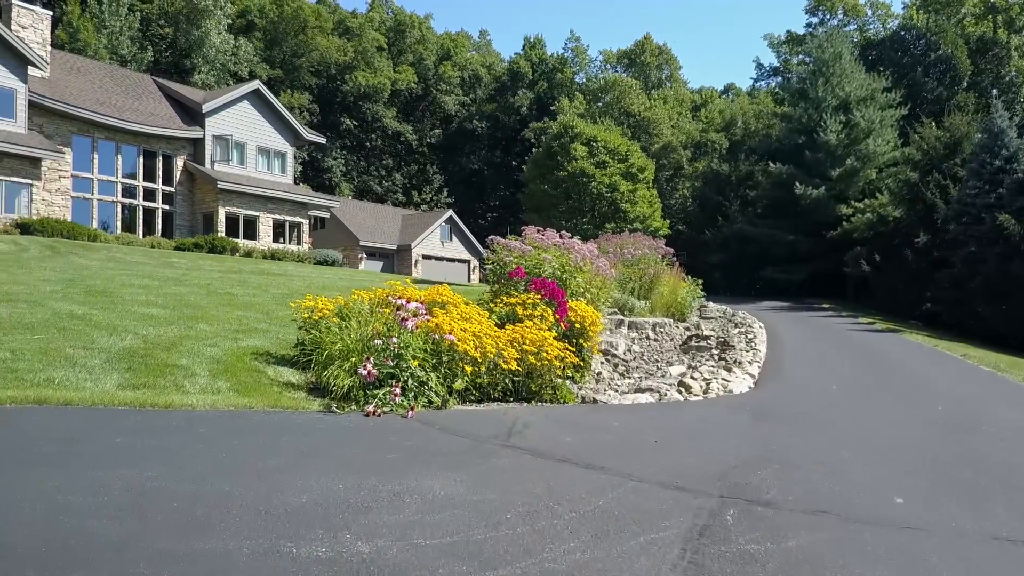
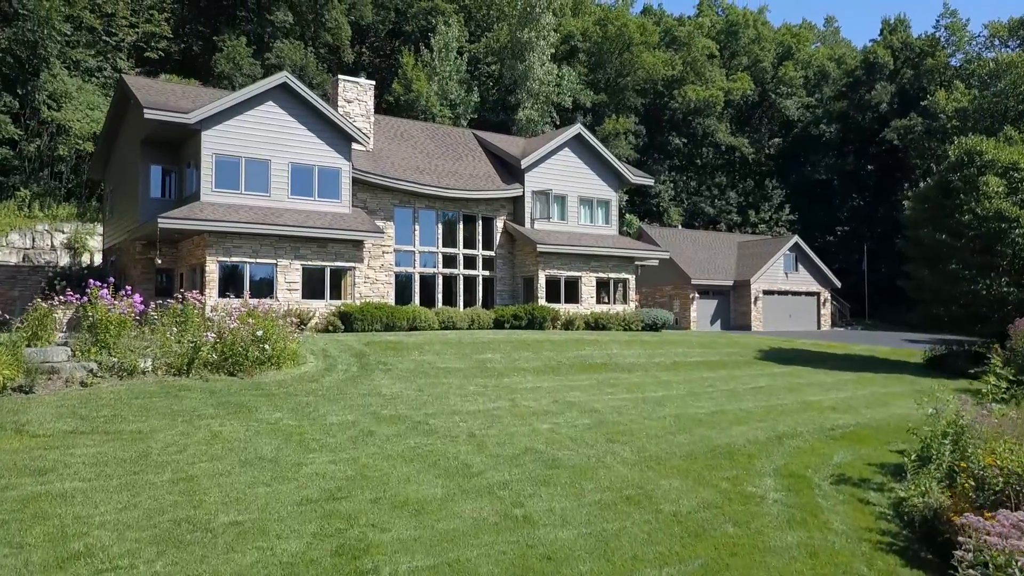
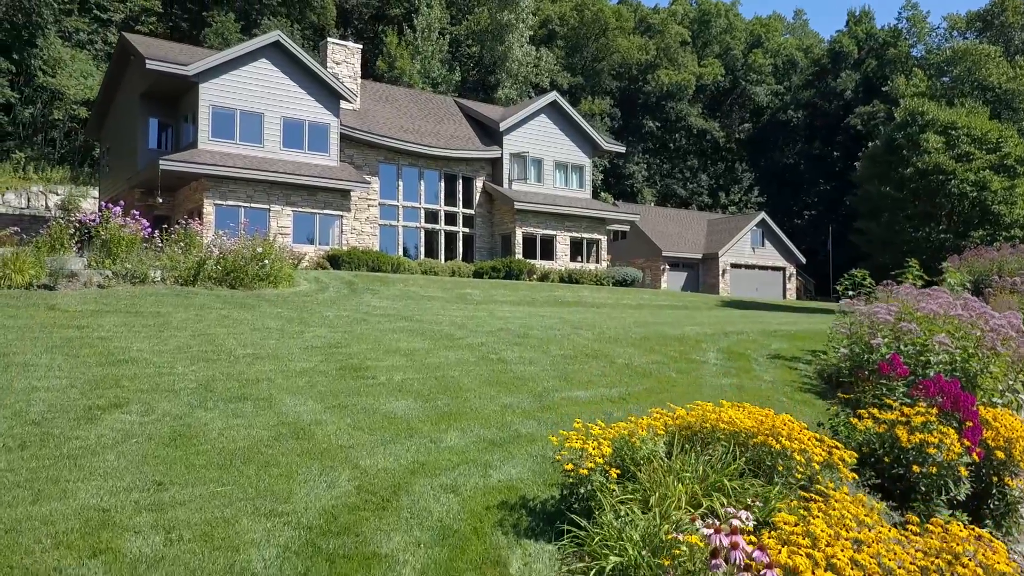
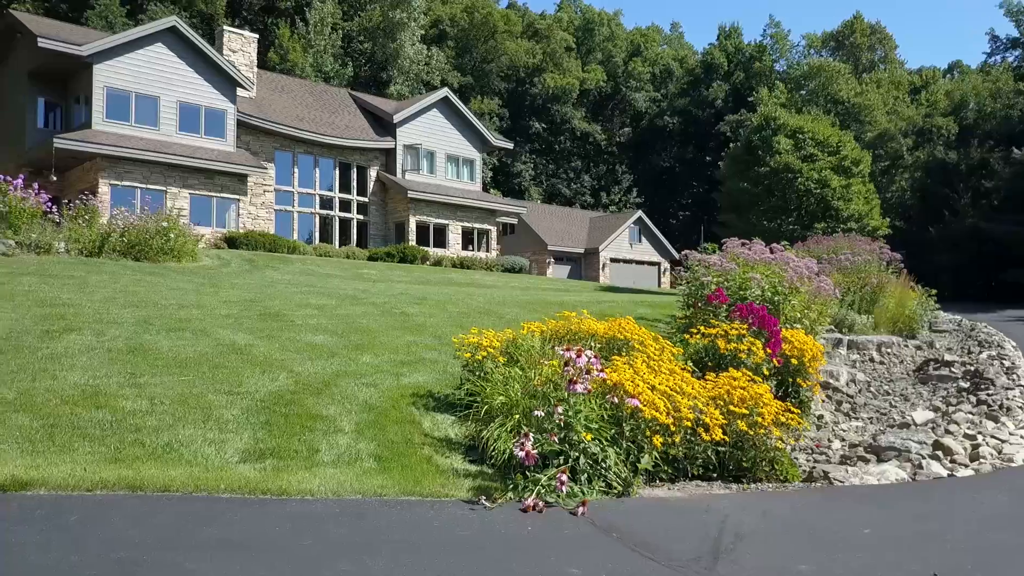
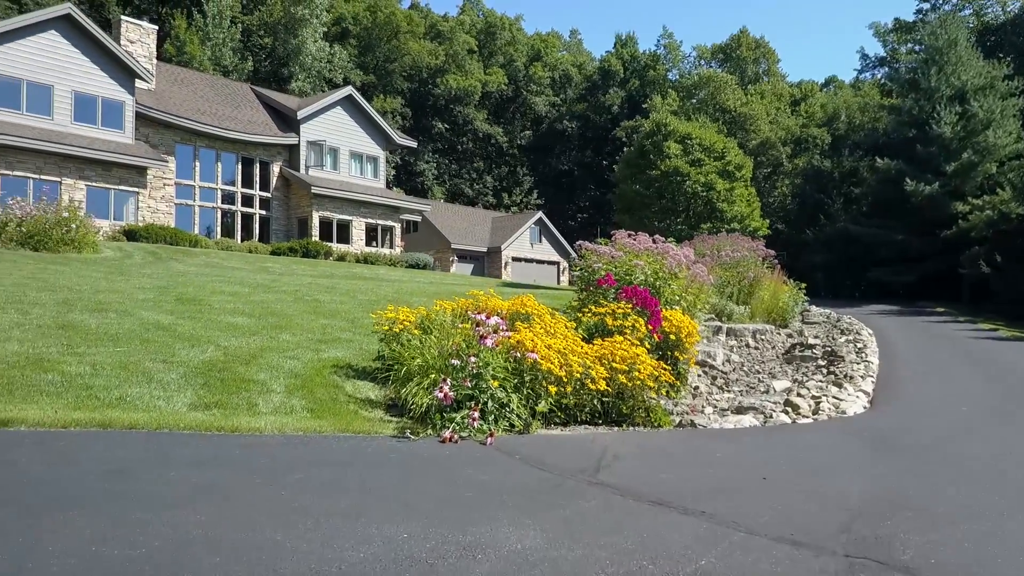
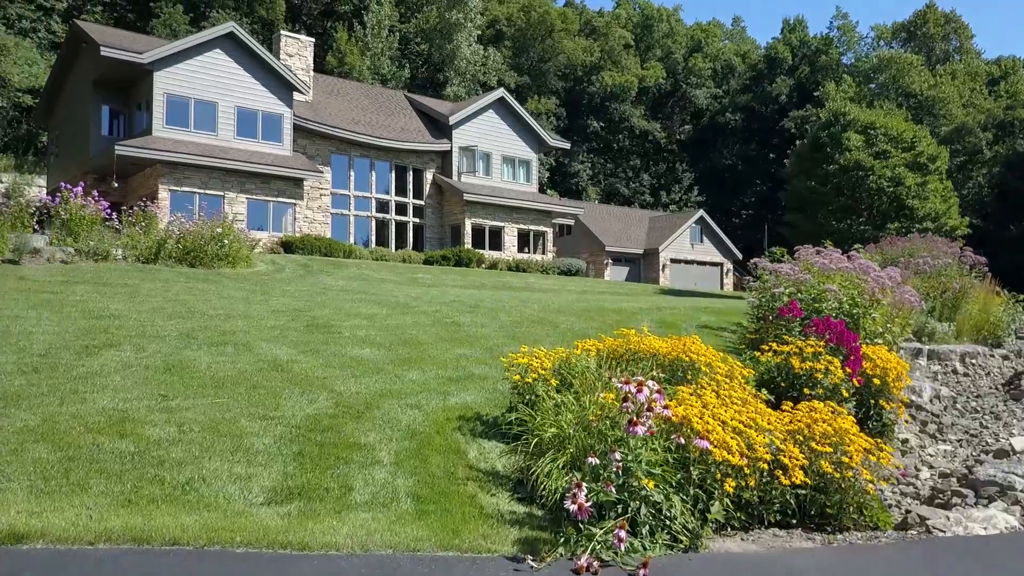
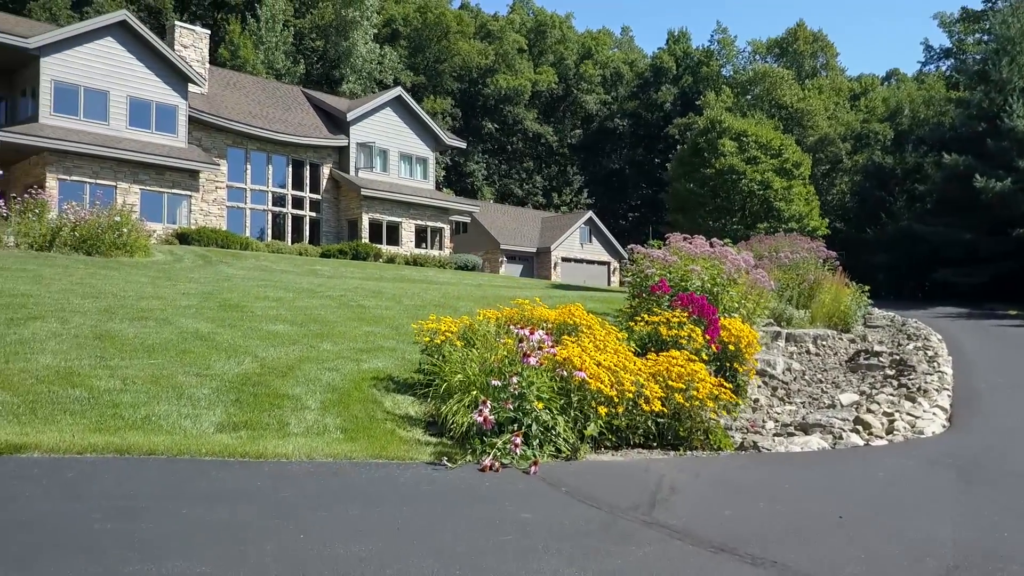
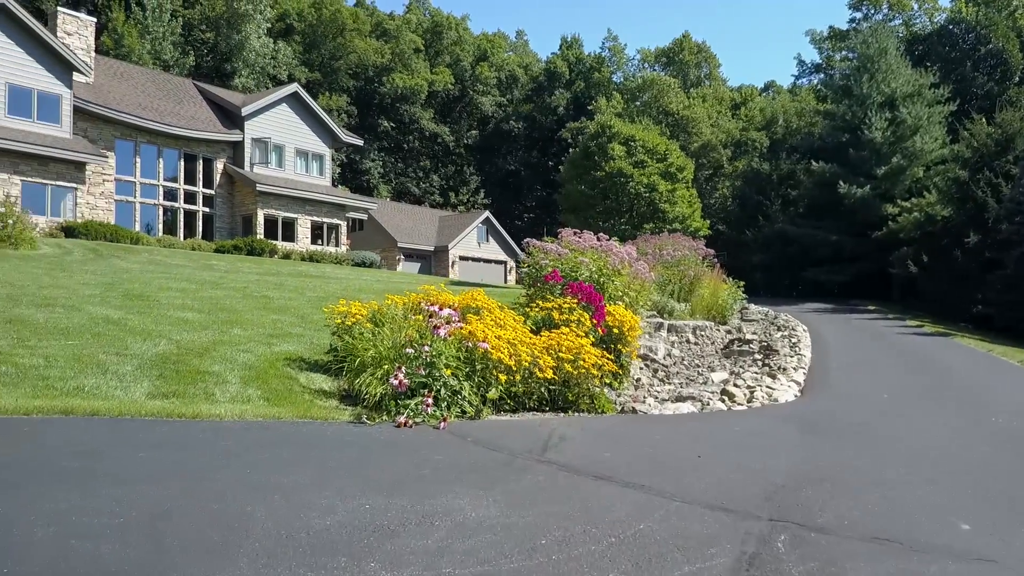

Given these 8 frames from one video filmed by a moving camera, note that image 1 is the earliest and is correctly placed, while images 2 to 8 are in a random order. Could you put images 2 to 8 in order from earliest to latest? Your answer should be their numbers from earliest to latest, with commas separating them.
8, 5, 7, 4, 6, 3, 2
